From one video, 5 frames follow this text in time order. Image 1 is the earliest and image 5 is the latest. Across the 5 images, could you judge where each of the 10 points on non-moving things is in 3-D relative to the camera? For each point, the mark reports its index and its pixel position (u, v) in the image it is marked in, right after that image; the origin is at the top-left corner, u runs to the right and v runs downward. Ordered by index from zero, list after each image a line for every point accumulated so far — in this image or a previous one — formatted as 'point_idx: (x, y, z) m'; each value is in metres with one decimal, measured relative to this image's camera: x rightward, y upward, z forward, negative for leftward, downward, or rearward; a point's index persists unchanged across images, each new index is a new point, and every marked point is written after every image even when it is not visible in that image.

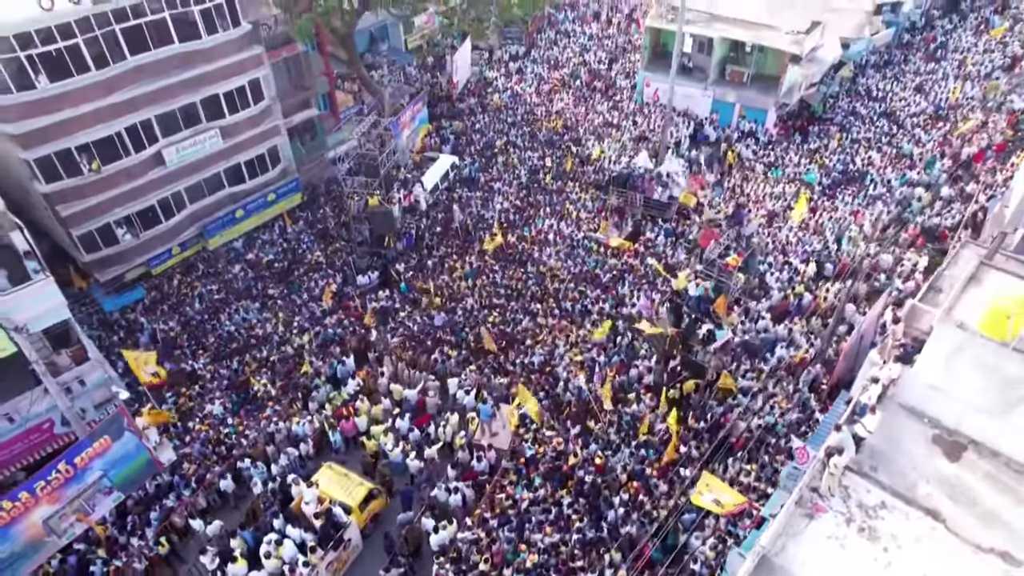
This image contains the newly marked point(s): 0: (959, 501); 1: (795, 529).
0: (+9.0, -4.3, +13.9) m
1: (+5.6, -4.7, +13.6) m
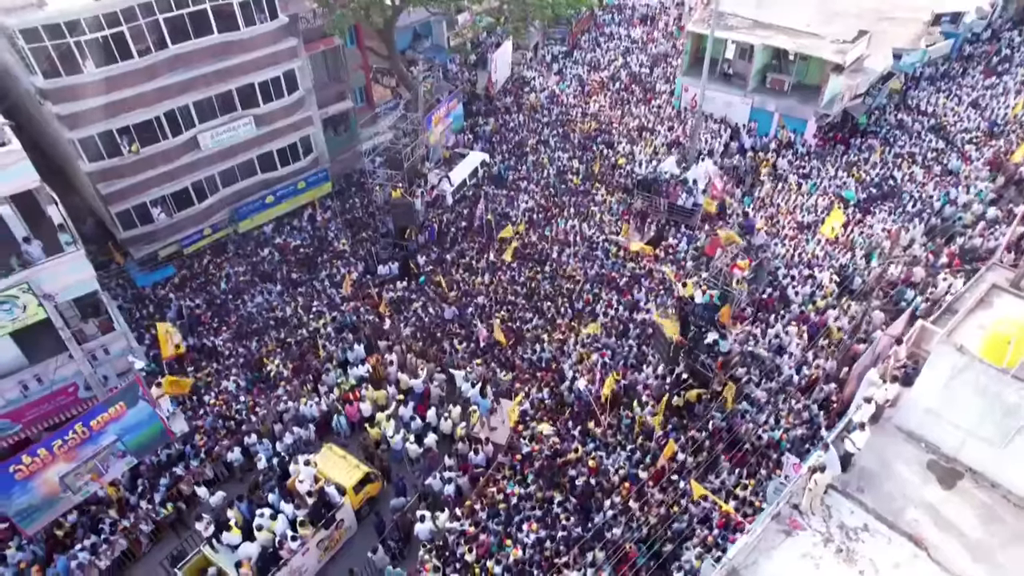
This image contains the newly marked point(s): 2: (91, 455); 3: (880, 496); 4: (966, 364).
0: (+8.4, -4.7, +13.4) m
1: (+5.0, -5.0, +13.4) m
2: (-11.2, -4.4, +18.2) m
3: (+7.5, -4.3, +14.1) m
4: (+9.0, -1.5, +13.6) m
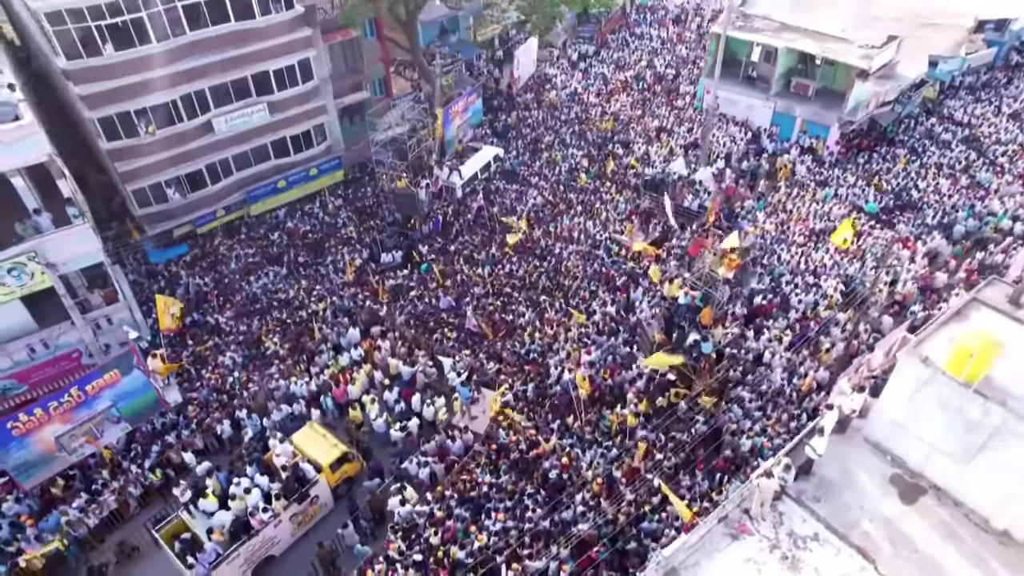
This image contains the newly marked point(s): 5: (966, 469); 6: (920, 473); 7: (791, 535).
0: (+7.3, -4.9, +13.1) m
1: (+3.9, -5.0, +13.3) m
2: (-11.9, -3.6, +19.2) m
3: (+6.5, -4.4, +13.8) m
4: (+8.0, -1.7, +13.2) m
5: (+8.7, -3.4, +13.2) m
6: (+8.4, -3.8, +14.2) m
7: (+5.4, -4.7, +13.2) m
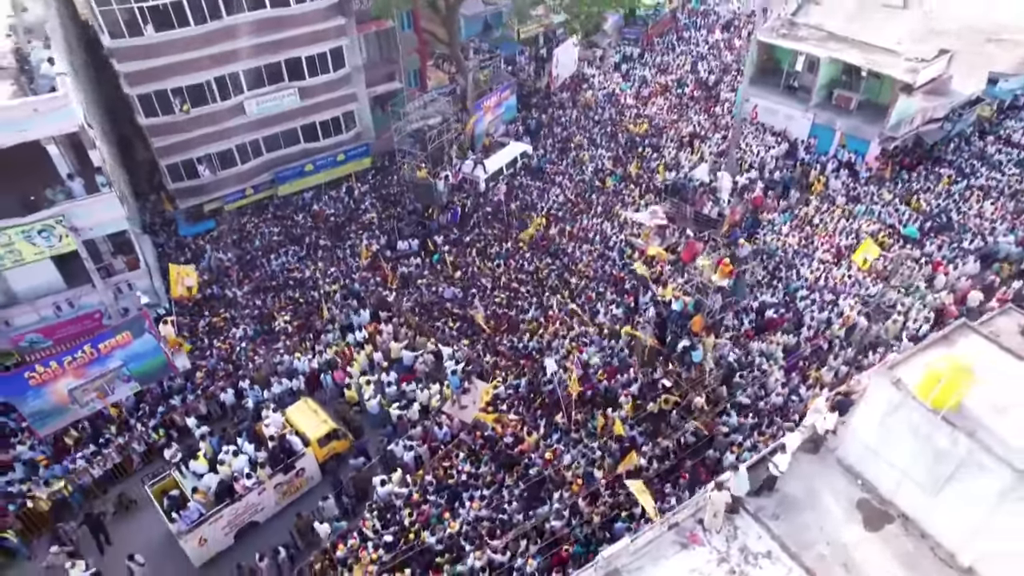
0: (+6.2, -5.2, +12.7) m
1: (+2.9, -5.0, +13.2) m
2: (-12.3, -2.6, +20.4) m
3: (+5.5, -4.6, +13.5) m
4: (+7.2, -2.1, +12.7) m
5: (+7.7, -3.9, +12.6) m
6: (+7.5, -4.2, +13.6) m
7: (+4.3, -4.9, +13.0) m
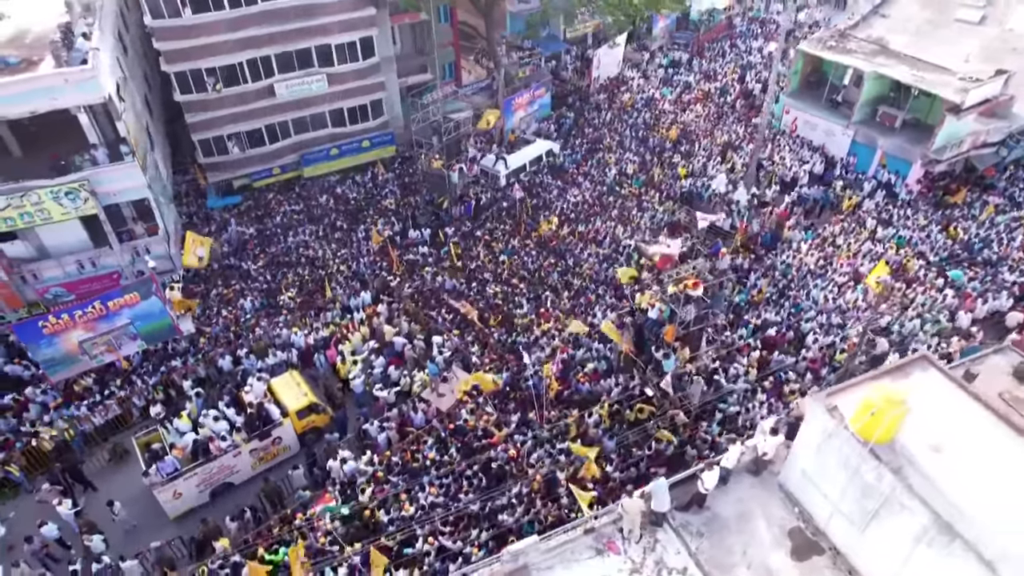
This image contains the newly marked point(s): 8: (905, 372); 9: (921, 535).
0: (+4.5, -5.5, +12.2) m
1: (+1.2, -5.1, +13.1) m
2: (-12.8, -1.3, +21.9) m
3: (+3.9, -4.9, +13.1) m
4: (+5.7, -2.5, +12.2) m
5: (+6.0, -4.3, +12.0) m
6: (+5.9, -4.6, +13.1) m
7: (+2.6, -5.1, +12.7) m
8: (+7.5, -1.6, +13.1) m
9: (+6.5, -3.9, +10.9) m
